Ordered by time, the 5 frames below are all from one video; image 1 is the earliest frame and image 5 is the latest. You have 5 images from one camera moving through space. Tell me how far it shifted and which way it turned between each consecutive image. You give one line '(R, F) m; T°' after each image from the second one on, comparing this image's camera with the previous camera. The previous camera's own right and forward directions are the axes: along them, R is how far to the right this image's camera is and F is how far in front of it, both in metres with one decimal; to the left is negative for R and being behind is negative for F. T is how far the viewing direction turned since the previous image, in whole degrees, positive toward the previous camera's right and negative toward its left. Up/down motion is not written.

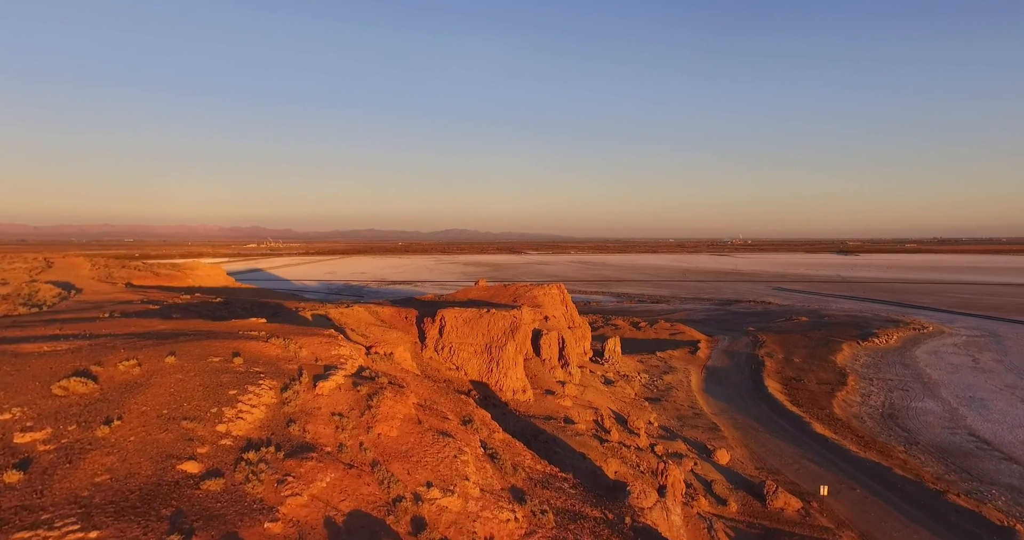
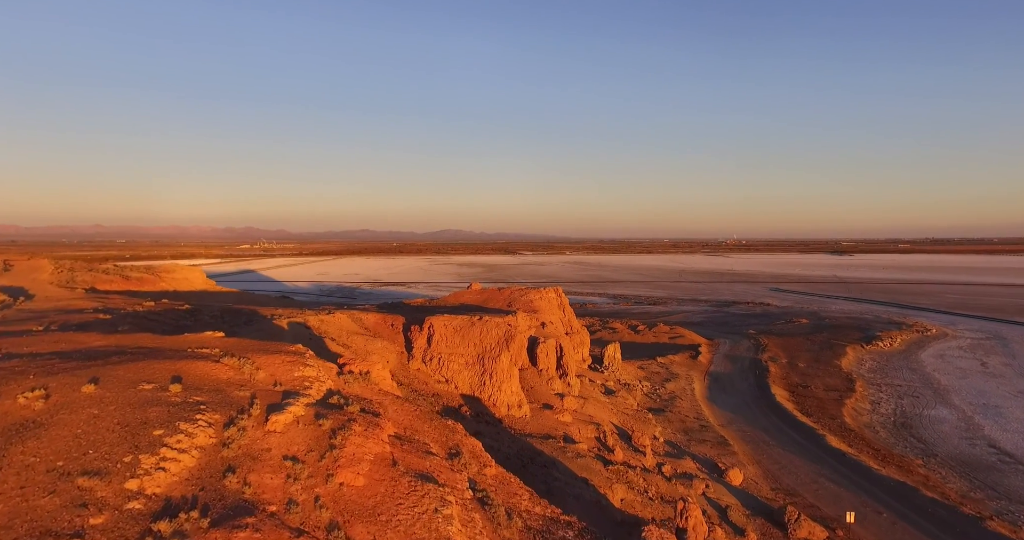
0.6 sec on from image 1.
(0.0, +0.8) m; +1°
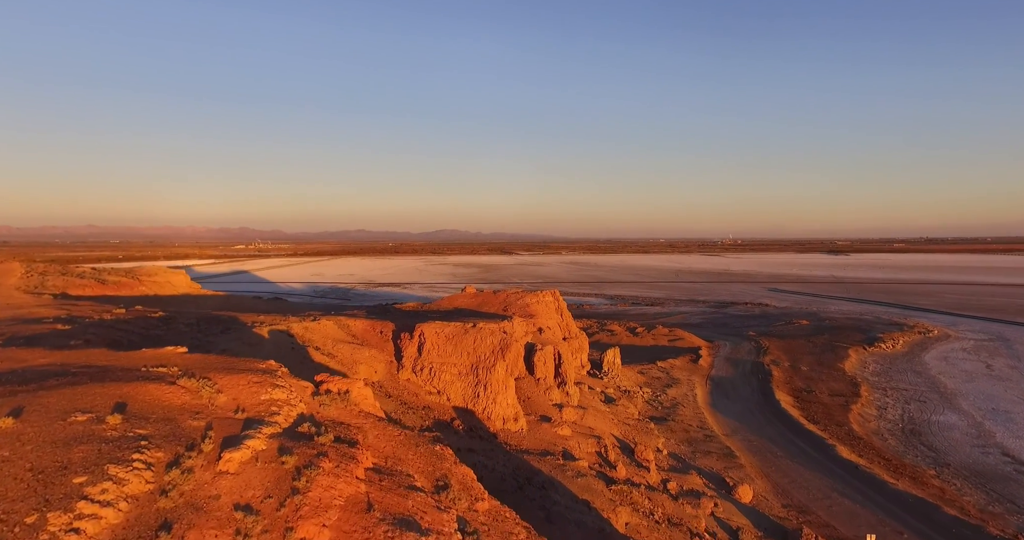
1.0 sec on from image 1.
(0.0, +0.5) m; 0°
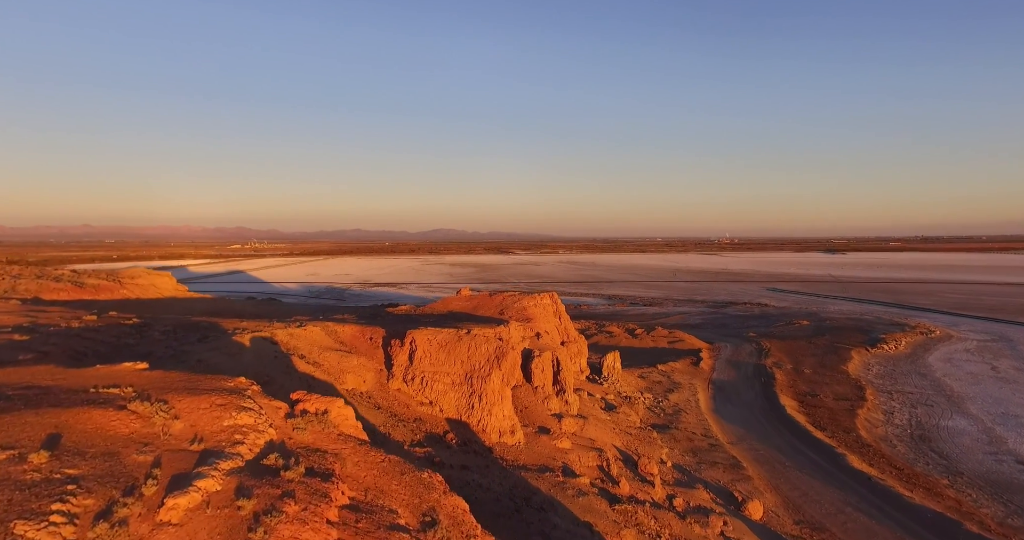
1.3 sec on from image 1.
(0.0, +0.5) m; 0°
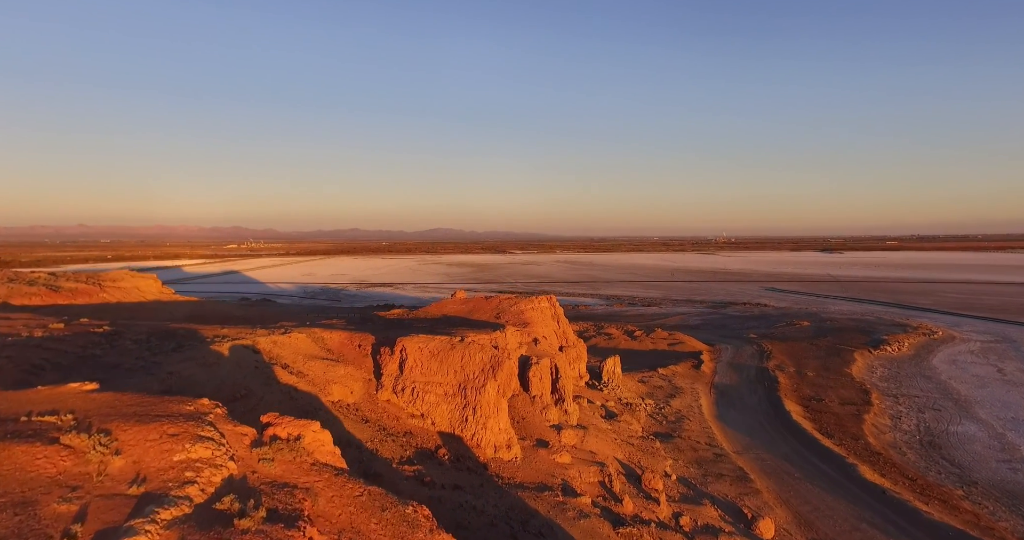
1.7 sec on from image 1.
(0.0, +0.5) m; 0°
